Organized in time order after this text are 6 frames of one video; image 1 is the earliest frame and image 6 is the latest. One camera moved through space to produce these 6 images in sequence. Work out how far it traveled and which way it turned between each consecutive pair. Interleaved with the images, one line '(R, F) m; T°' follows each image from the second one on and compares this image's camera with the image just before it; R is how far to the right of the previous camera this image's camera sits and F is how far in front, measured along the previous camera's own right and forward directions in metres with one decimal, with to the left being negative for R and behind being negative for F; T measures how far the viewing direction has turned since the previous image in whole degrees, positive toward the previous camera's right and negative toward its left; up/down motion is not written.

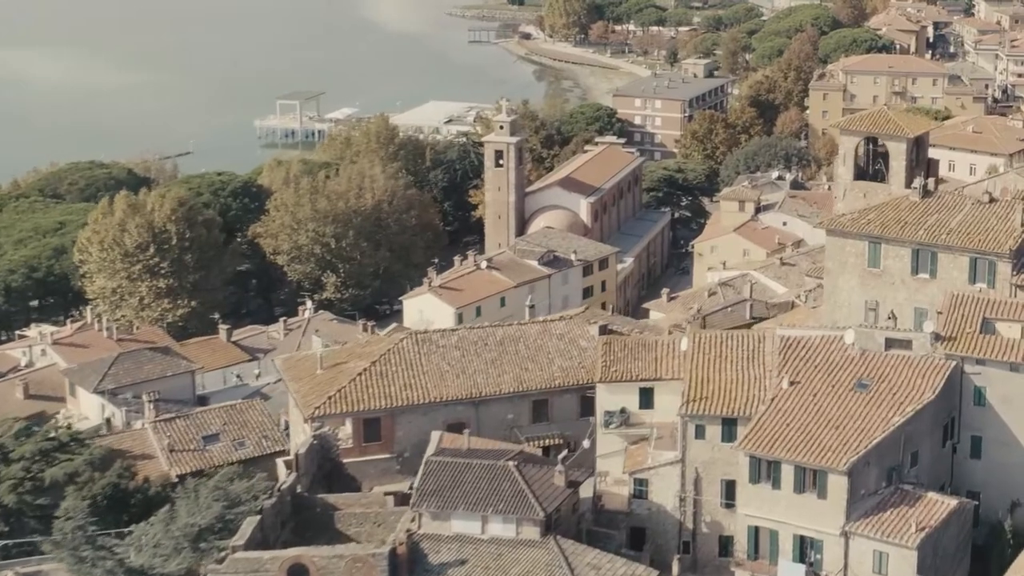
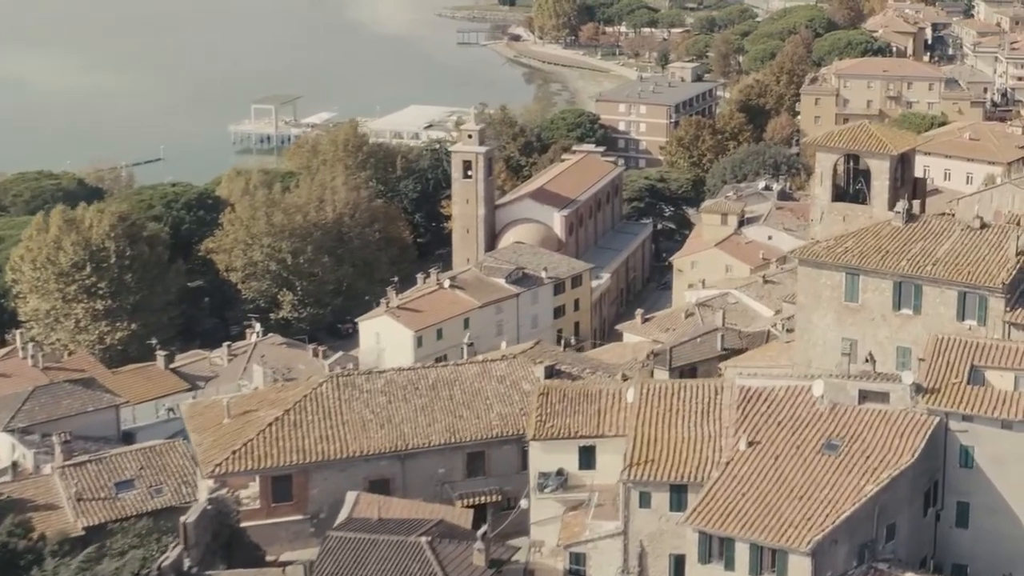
(+0.8, +2.5) m; 0°
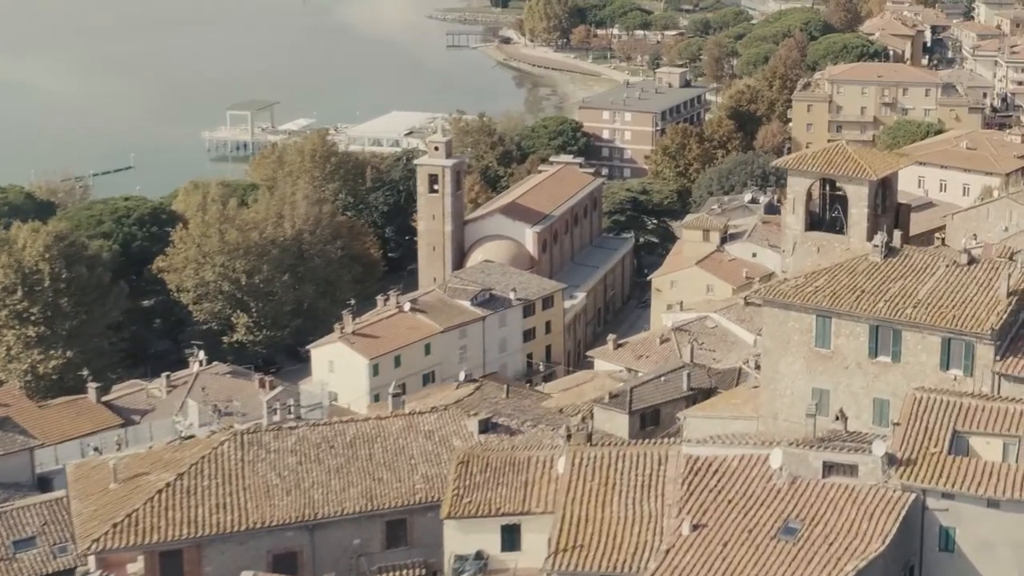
(+0.8, +2.4) m; 0°
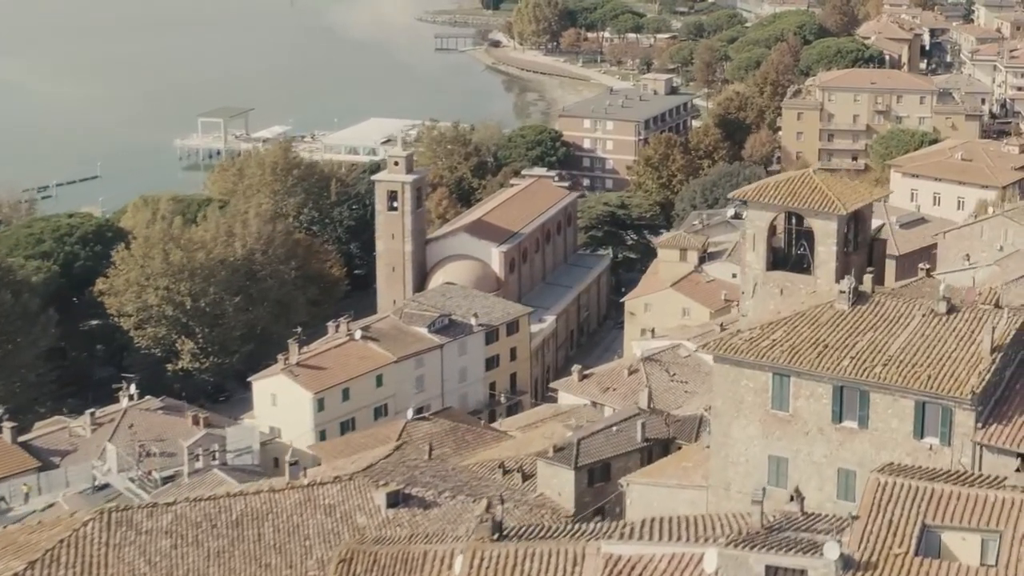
(+0.9, +2.4) m; 0°
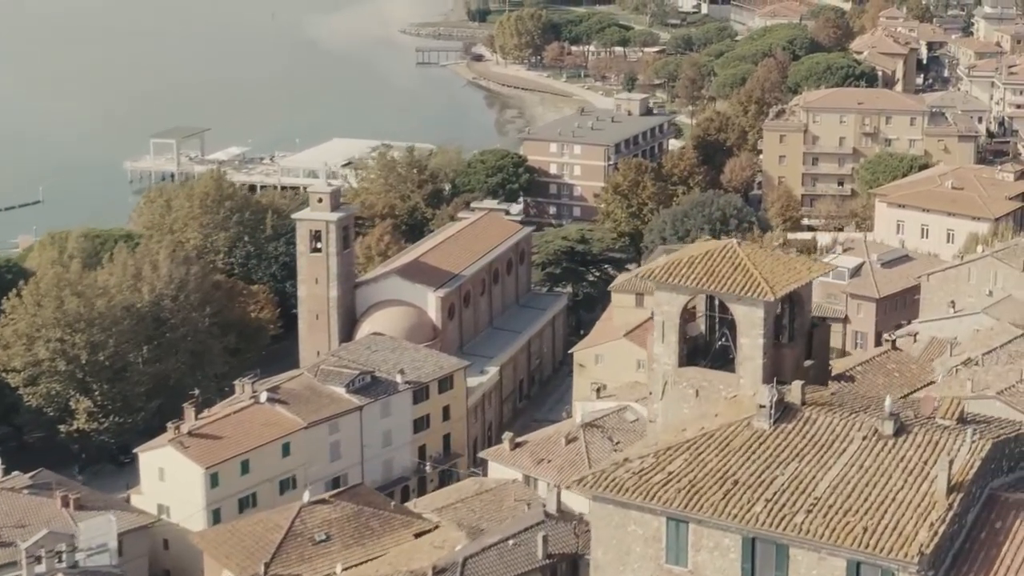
(+1.4, +3.8) m; 0°
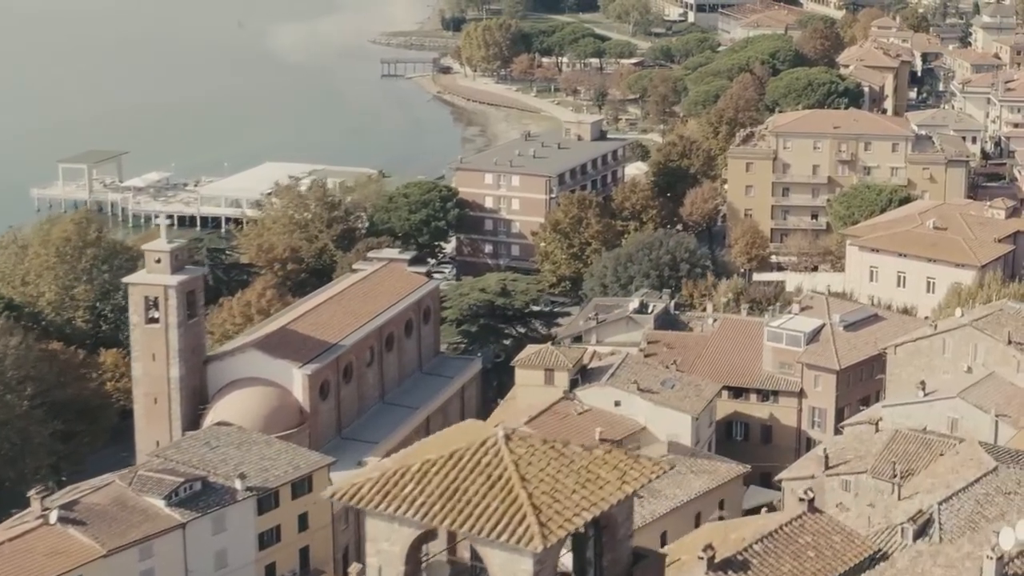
(+2.2, +6.2) m; 0°
